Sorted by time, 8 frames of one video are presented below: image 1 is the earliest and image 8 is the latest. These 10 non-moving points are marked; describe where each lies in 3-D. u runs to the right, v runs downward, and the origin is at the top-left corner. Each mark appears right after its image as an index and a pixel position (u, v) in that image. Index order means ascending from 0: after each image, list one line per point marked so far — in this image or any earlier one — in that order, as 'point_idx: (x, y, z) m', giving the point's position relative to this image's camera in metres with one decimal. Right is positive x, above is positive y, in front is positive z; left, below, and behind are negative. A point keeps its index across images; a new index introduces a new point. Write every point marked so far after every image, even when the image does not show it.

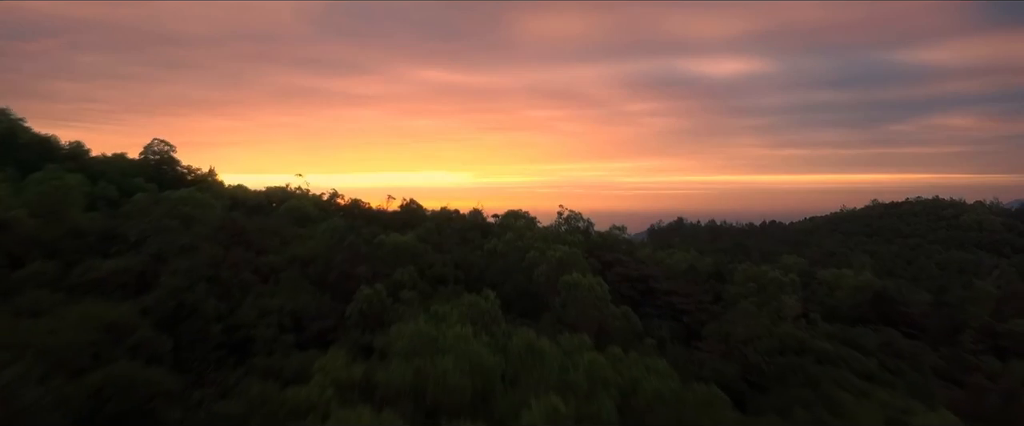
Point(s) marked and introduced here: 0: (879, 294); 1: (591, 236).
0: (+14.1, -3.1, +12.6) m
1: (+3.6, -1.1, +15.0) m
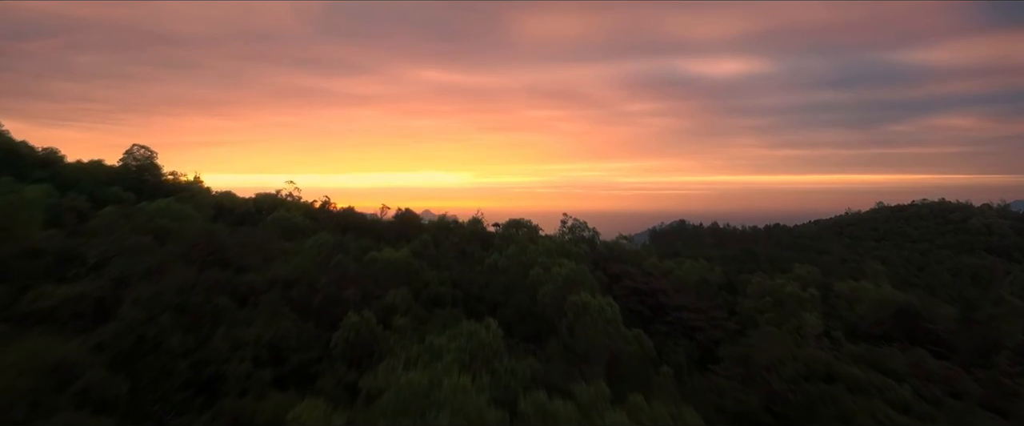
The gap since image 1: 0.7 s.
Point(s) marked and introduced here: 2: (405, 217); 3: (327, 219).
0: (+14.1, -3.5, +11.9) m
1: (+3.7, -1.5, +14.3) m
2: (-4.0, -0.2, +12.4) m
3: (-7.1, -0.3, +12.8) m
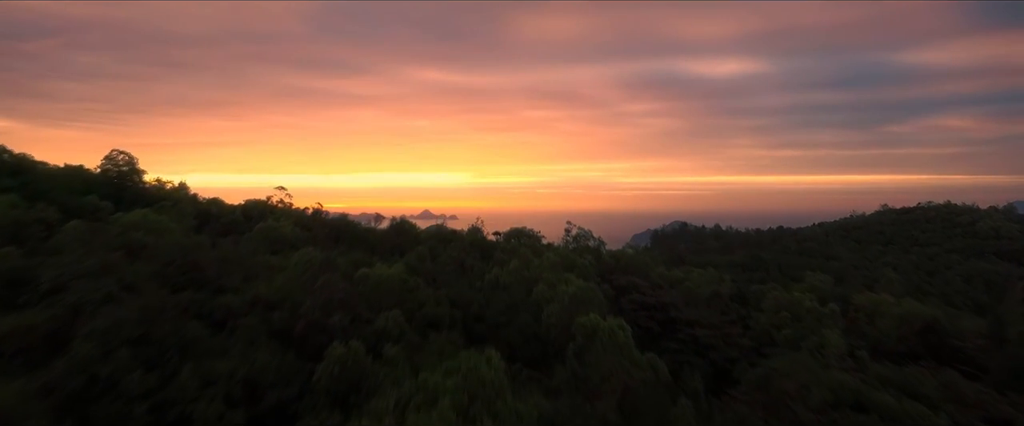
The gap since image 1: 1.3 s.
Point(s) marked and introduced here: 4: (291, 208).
0: (+14.2, -3.8, +11.2) m
1: (+3.7, -1.8, +13.6) m
2: (-3.9, -0.5, +11.7) m
3: (-7.1, -0.6, +12.1) m
4: (-10.1, +0.2, +15.0) m
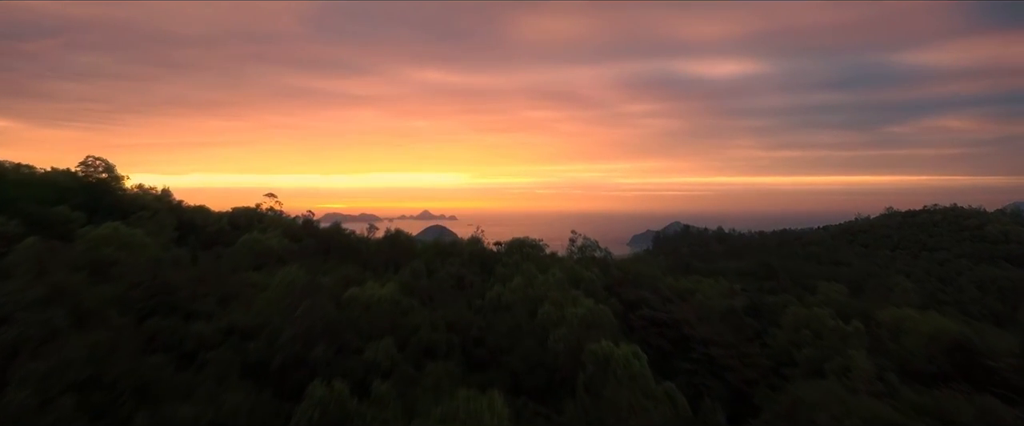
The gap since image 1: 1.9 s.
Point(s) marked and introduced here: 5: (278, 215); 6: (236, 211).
0: (+14.3, -4.1, +10.5) m
1: (+3.8, -2.2, +12.9) m
2: (-3.8, -0.9, +10.9) m
3: (-7.0, -1.0, +11.4) m
4: (-10.0, -0.1, +14.3) m
5: (-10.2, -0.1, +14.5) m
6: (-11.3, +0.1, +13.5) m
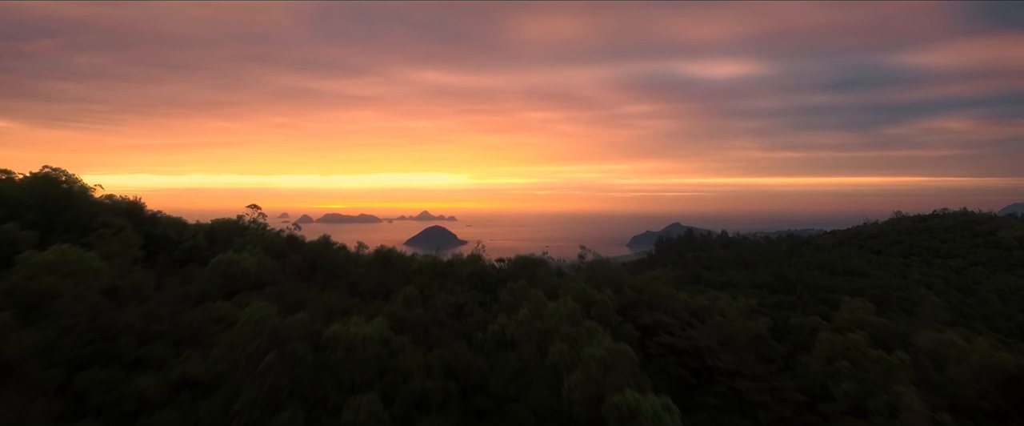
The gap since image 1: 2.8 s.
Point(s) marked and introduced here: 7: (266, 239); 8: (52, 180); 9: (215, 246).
0: (+14.4, -4.7, +9.5) m
1: (+3.9, -2.7, +11.8) m
2: (-3.7, -1.4, +9.9) m
3: (-6.9, -1.5, +10.3) m
4: (-9.9, -0.7, +13.2) m
5: (-10.1, -0.6, +13.4) m
6: (-11.1, -0.4, +12.4) m
7: (-8.6, -0.9, +11.5) m
8: (-14.1, +0.8, +9.9) m
9: (-10.3, -1.1, +11.4) m
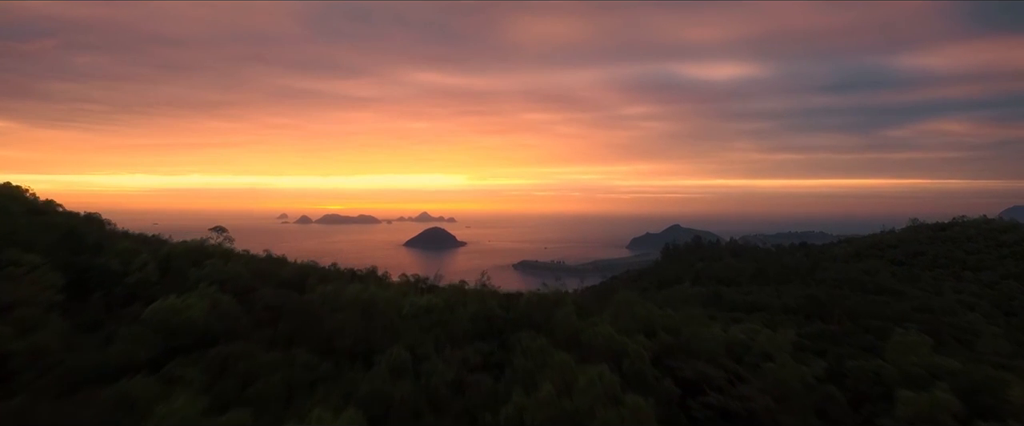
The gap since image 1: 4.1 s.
0: (+14.7, -5.5, +7.6) m
1: (+4.2, -3.5, +10.0) m
2: (-3.4, -2.2, +8.0) m
3: (-6.5, -2.3, +8.4) m
4: (-9.5, -1.4, +11.3) m
5: (-9.8, -1.4, +11.5) m
6: (-10.8, -1.2, +10.5) m
7: (-8.3, -1.7, +9.6) m
8: (-13.7, 0.0, +8.0) m
9: (-10.0, -1.9, +9.5) m
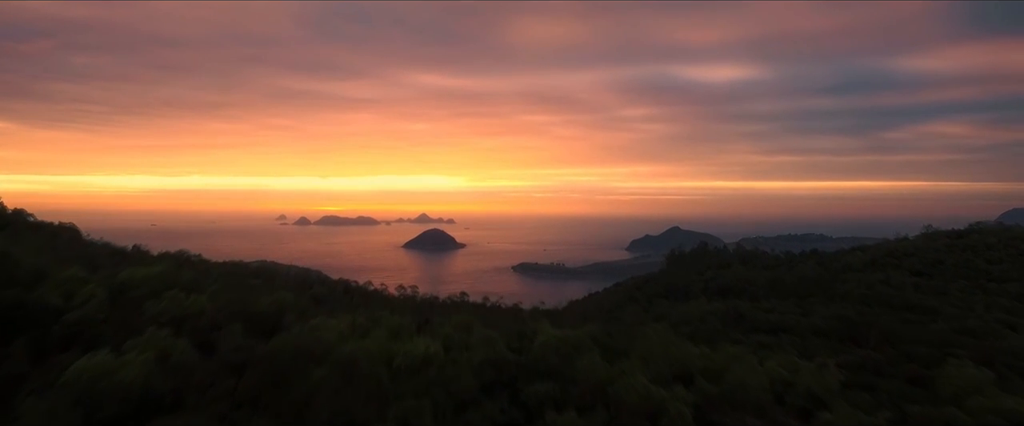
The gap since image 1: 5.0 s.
0: (+15.0, -6.1, +6.2) m
1: (+4.6, -4.1, +8.5) m
2: (-3.0, -2.8, +6.5) m
3: (-6.2, -2.9, +6.9) m
4: (-9.2, -2.0, +9.8) m
5: (-9.5, -2.0, +10.0) m
6: (-10.5, -1.8, +9.0) m
7: (-7.9, -2.3, +8.1) m
8: (-13.4, -0.6, +6.5) m
9: (-9.6, -2.5, +8.0) m
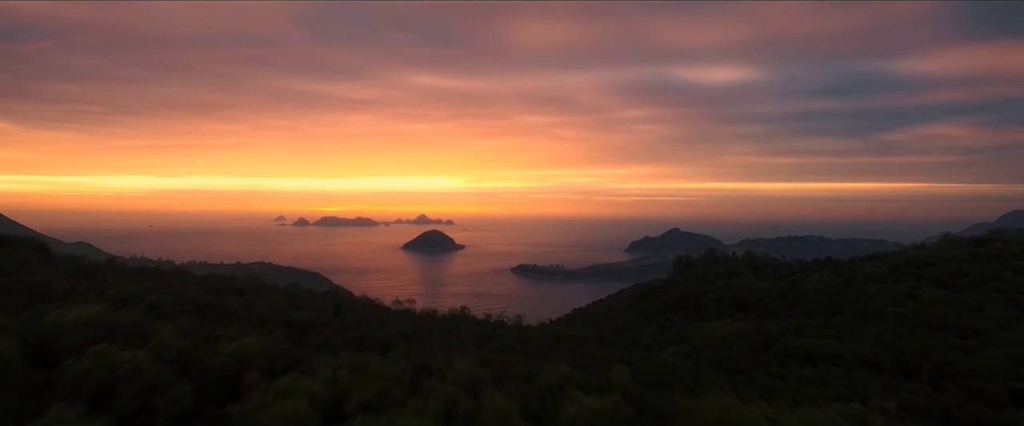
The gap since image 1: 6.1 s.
0: (+15.4, -6.8, +4.5) m
1: (+5.0, -4.8, +6.8) m
2: (-2.6, -3.4, +4.7) m
3: (-5.8, -3.5, +5.1) m
4: (-8.8, -2.7, +8.0) m
5: (-9.1, -2.7, +8.2) m
6: (-10.1, -2.5, +7.2) m
7: (-7.6, -3.0, +6.4) m
8: (-13.0, -1.3, +4.7) m
9: (-9.2, -3.2, +6.3) m
